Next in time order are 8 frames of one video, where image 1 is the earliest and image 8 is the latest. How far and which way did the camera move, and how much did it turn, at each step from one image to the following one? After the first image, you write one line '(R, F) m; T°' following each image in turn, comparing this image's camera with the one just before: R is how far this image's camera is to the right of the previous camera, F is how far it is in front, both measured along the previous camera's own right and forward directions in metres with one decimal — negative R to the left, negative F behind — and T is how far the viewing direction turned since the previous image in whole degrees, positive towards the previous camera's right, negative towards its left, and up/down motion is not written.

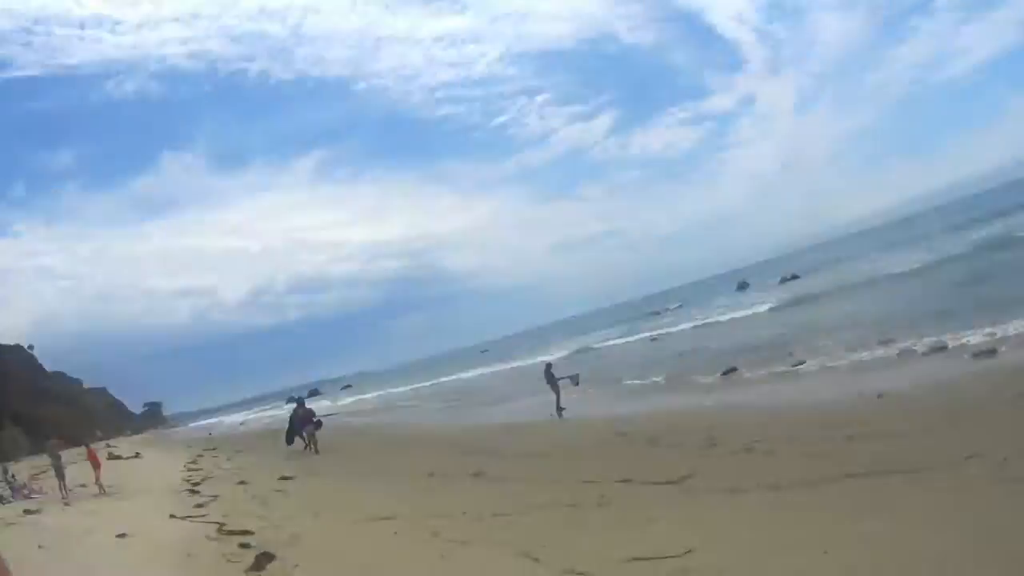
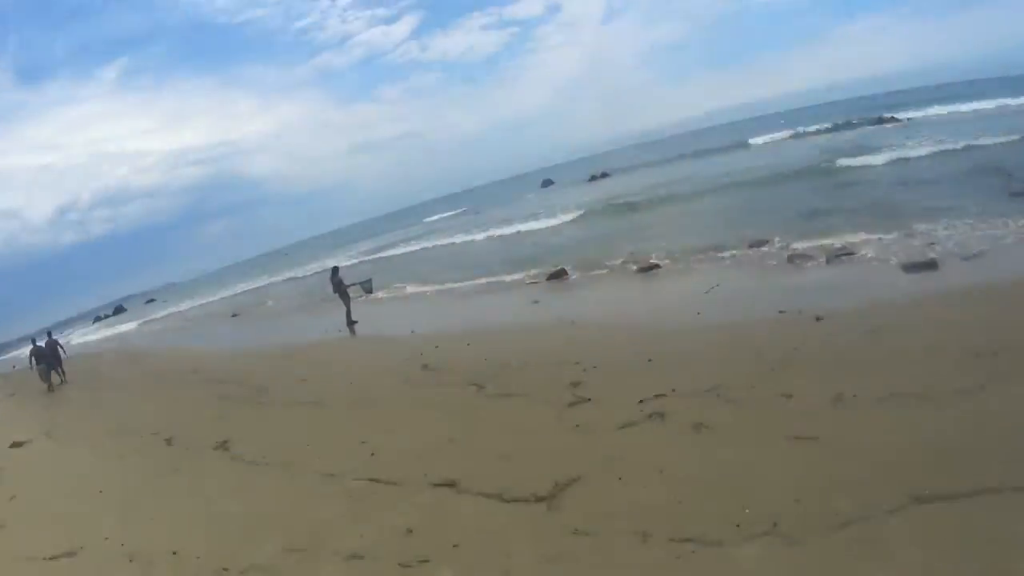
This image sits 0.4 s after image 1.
(+0.5, +2.5) m; +16°
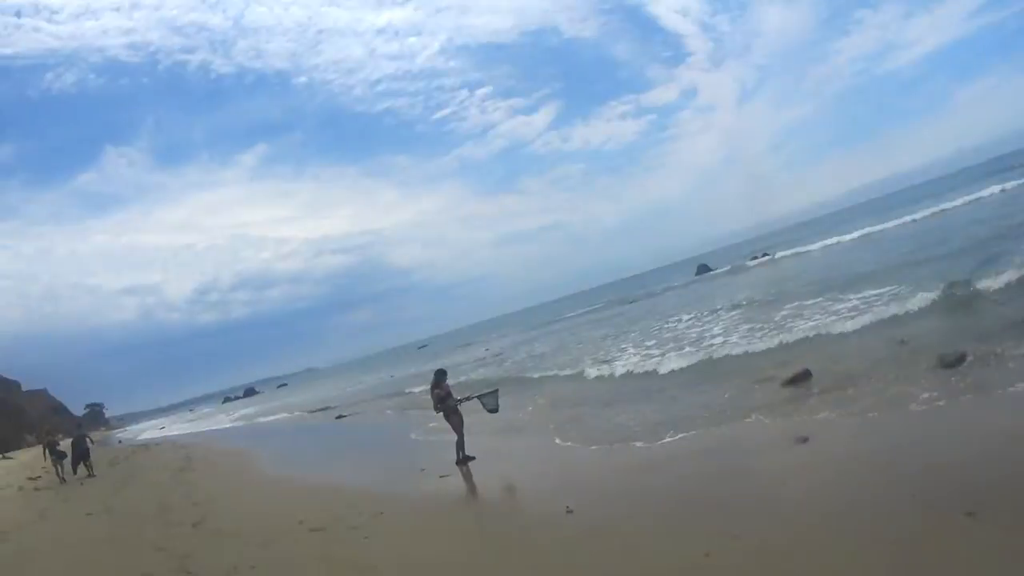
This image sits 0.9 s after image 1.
(-0.8, +5.3) m; -12°
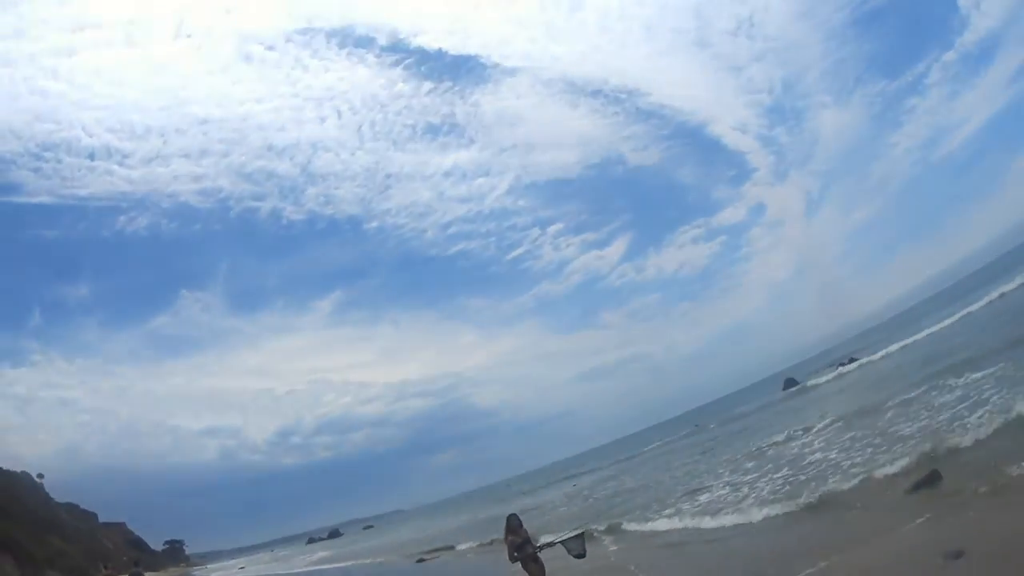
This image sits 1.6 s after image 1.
(0.0, +0.1) m; -6°
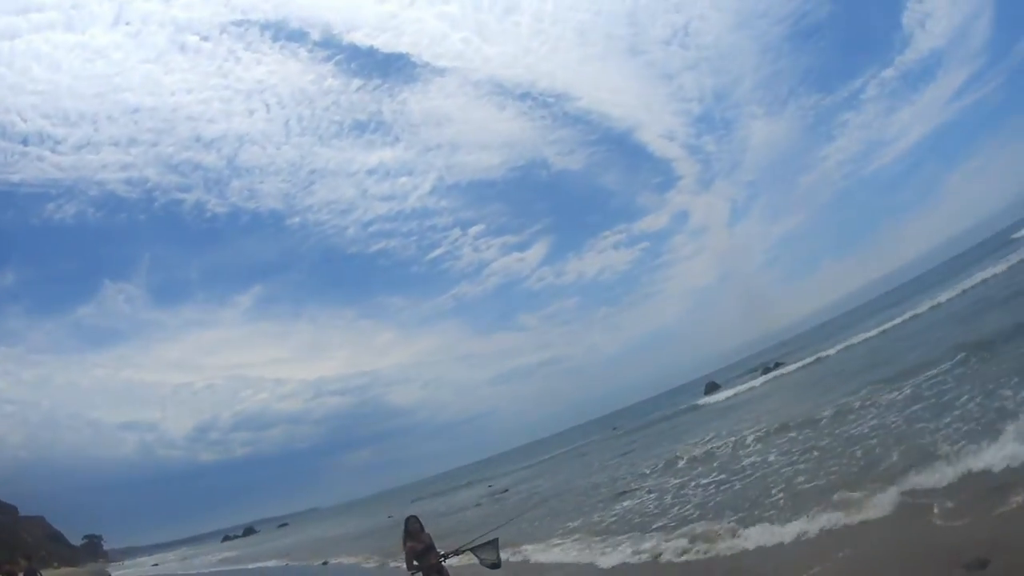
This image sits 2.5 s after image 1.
(+0.2, +1.0) m; +6°
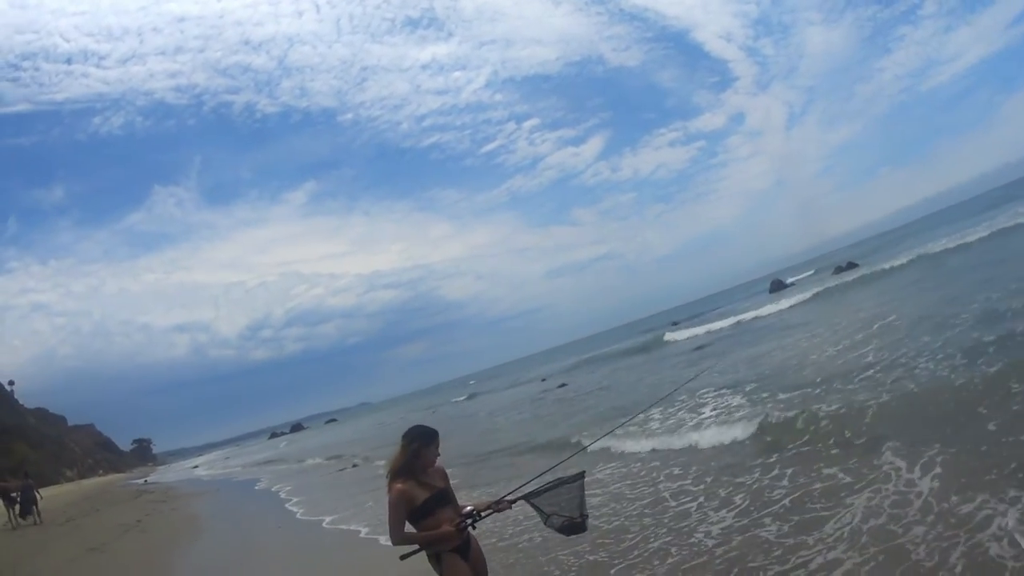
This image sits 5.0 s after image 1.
(-0.2, +4.0) m; -5°
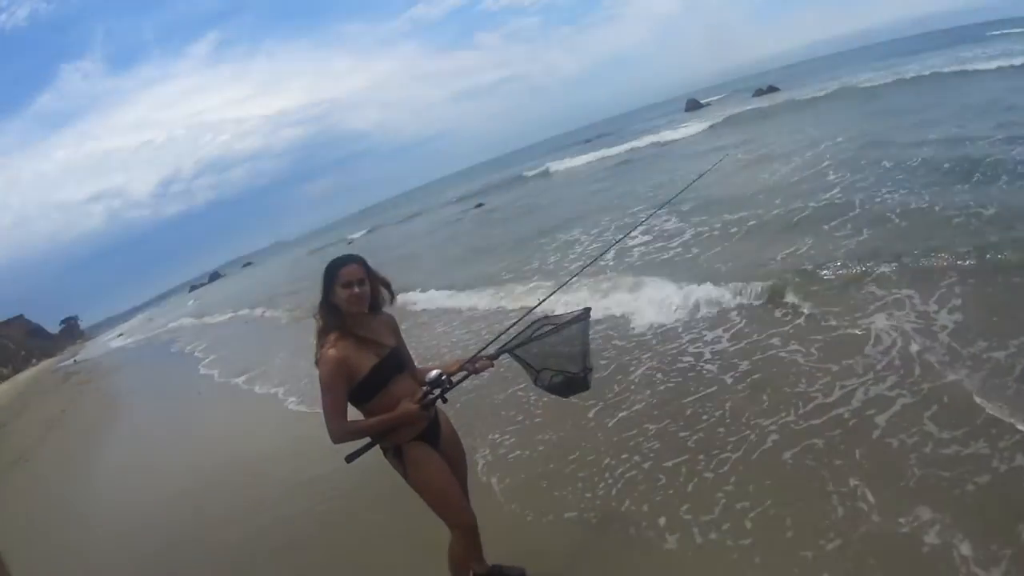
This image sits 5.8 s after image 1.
(0.0, +1.4) m; +3°
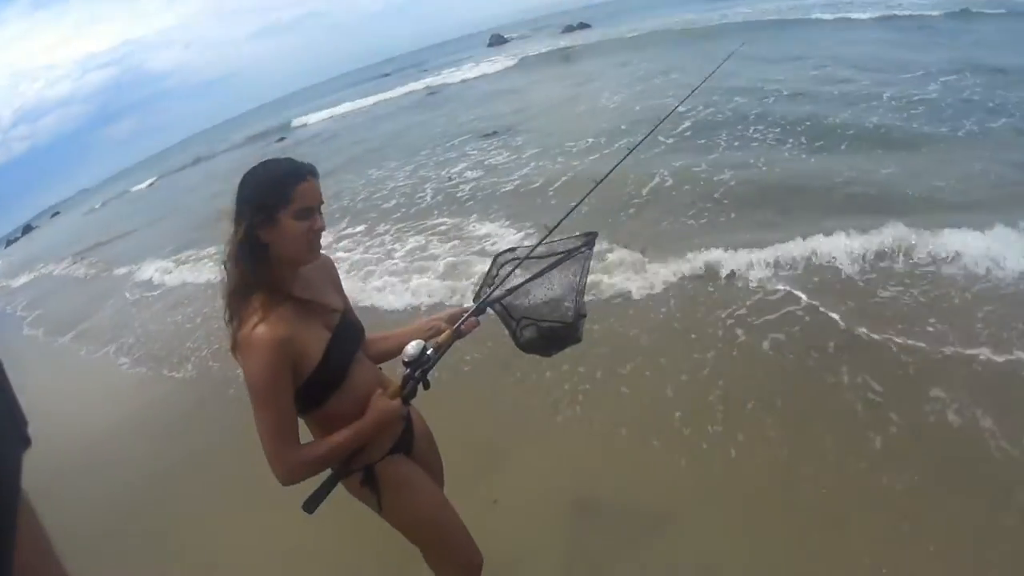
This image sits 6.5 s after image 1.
(-0.6, +0.5) m; +8°
